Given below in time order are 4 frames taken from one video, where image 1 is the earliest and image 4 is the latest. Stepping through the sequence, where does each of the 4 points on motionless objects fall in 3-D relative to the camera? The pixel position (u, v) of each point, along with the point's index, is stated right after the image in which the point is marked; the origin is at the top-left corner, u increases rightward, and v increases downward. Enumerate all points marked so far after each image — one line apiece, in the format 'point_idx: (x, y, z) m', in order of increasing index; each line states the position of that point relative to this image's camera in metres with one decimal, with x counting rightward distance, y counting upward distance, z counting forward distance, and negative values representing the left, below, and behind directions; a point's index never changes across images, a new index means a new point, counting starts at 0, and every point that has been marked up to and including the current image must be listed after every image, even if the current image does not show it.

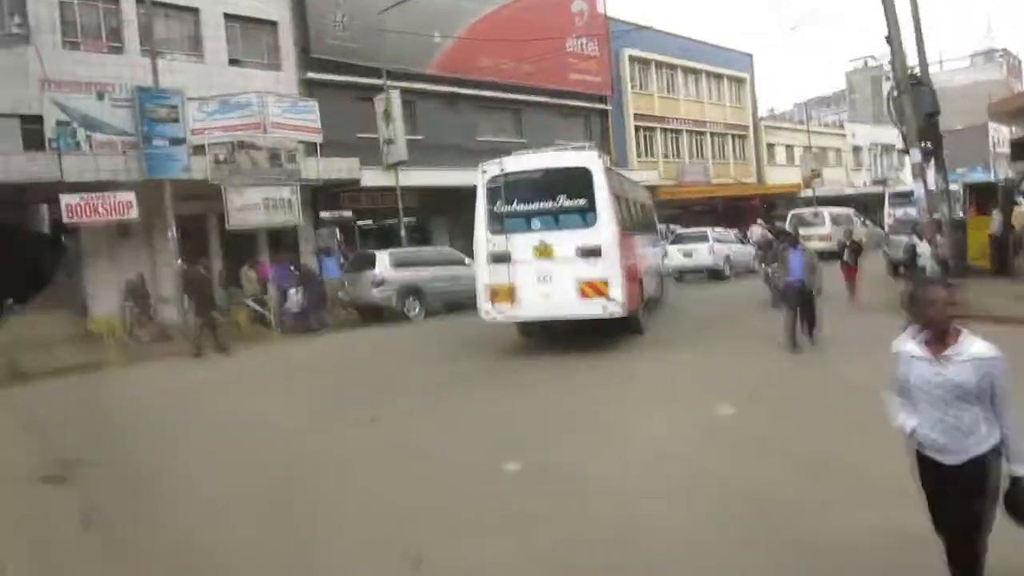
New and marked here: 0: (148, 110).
0: (-8.4, +4.1, +18.8) m
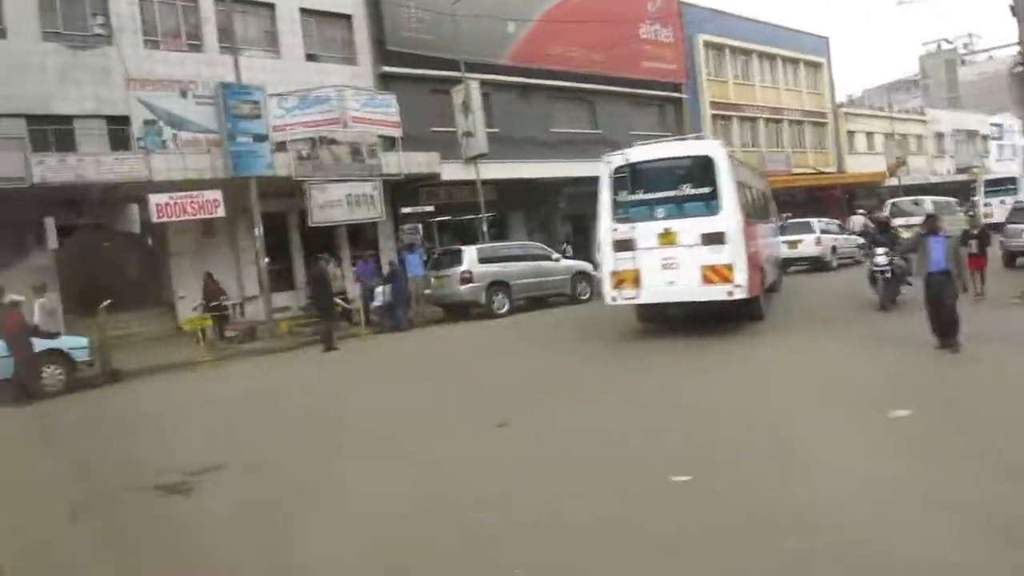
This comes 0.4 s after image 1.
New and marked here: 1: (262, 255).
0: (-6.3, +4.1, +18.5) m
1: (-5.9, +0.8, +19.5) m
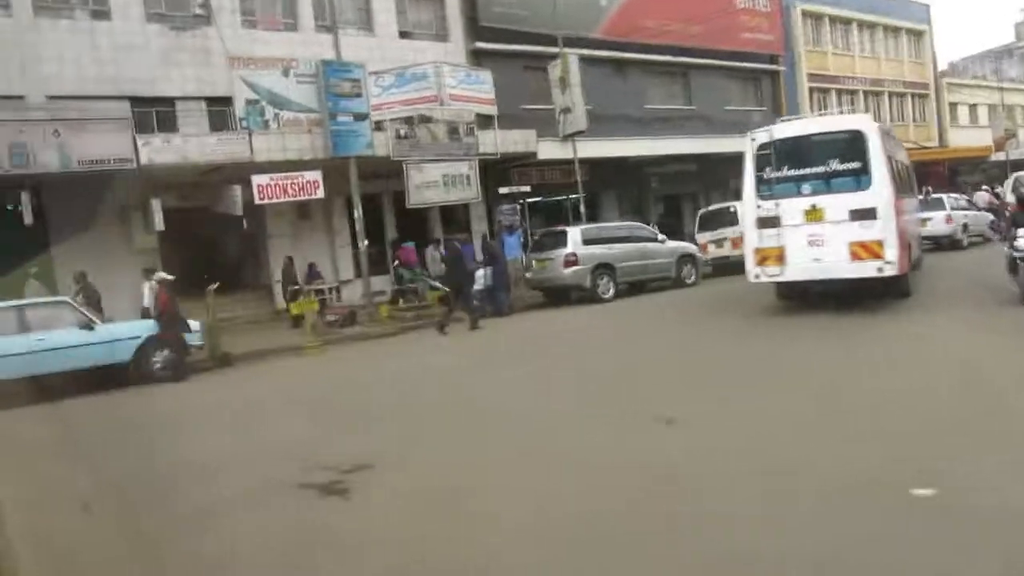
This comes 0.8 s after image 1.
0: (-4.0, +4.5, +18.1) m
1: (-3.5, +1.2, +19.1) m
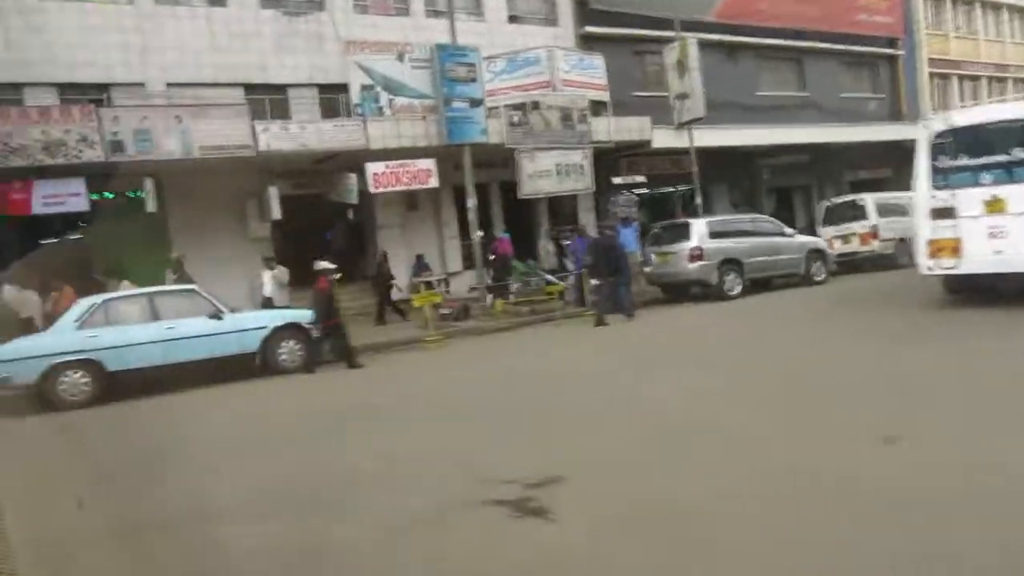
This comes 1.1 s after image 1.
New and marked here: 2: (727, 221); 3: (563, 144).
0: (-1.4, +4.6, +17.5) m
1: (-0.9, +1.4, +18.5) m
2: (+4.7, +1.5, +17.8) m
3: (+1.2, +3.5, +19.7) m
